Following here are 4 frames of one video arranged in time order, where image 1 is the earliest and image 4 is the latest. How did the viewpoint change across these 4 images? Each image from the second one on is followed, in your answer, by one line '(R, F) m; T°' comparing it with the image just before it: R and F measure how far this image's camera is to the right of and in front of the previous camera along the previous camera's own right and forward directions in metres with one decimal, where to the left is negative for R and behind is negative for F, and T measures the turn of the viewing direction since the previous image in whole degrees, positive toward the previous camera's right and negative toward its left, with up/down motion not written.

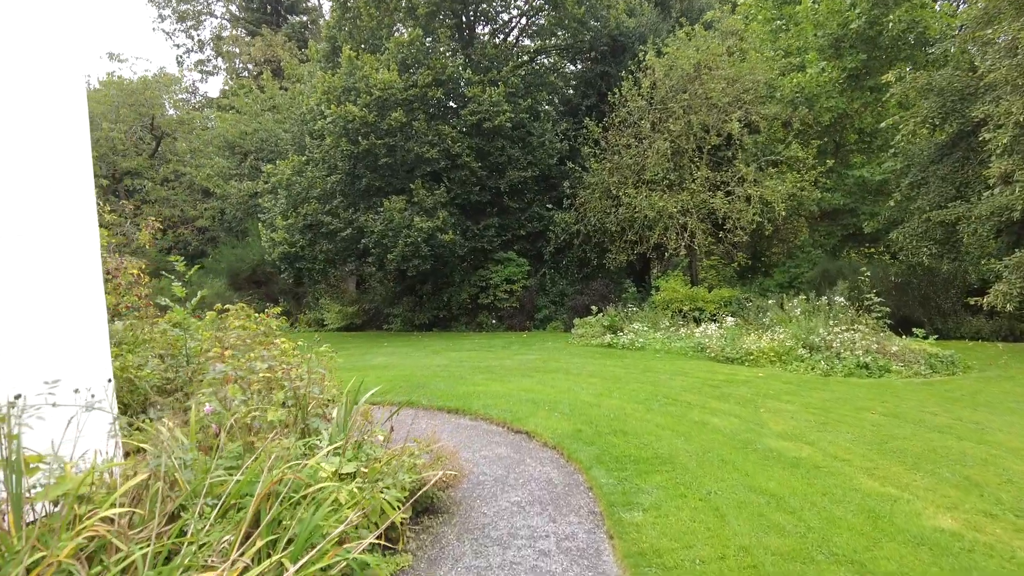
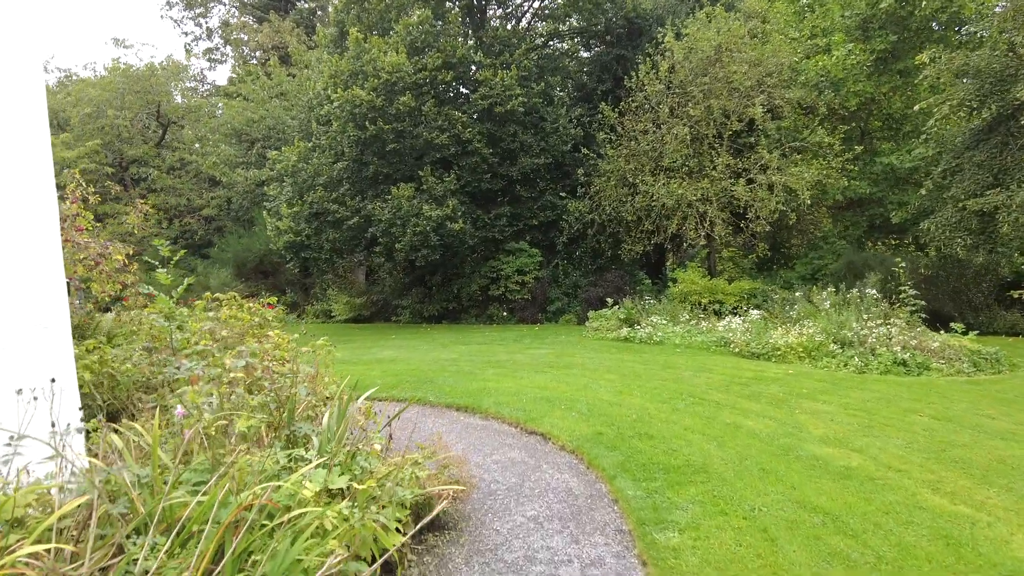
(0.0, +0.5) m; -1°
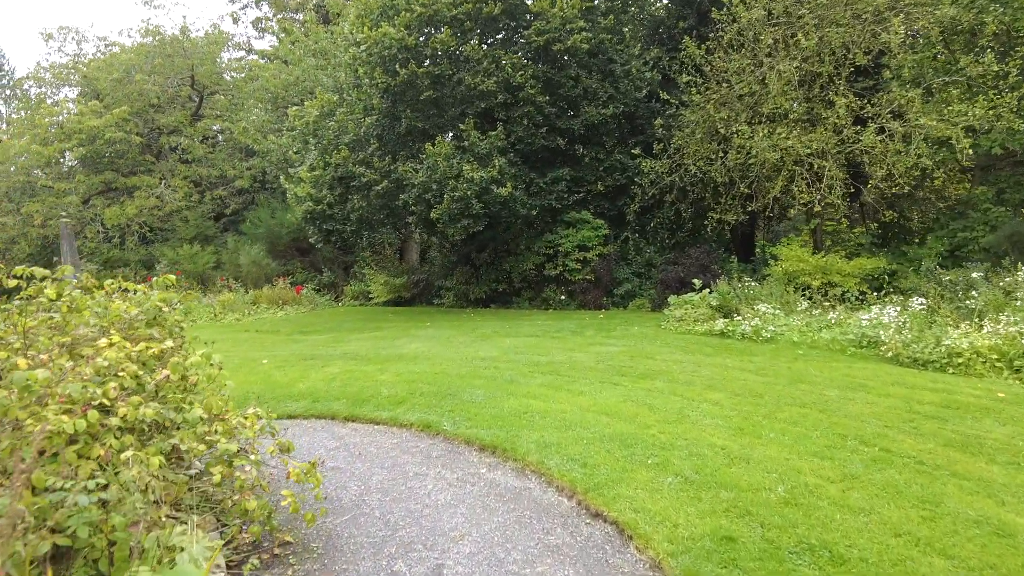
(+0.1, +2.5) m; -6°
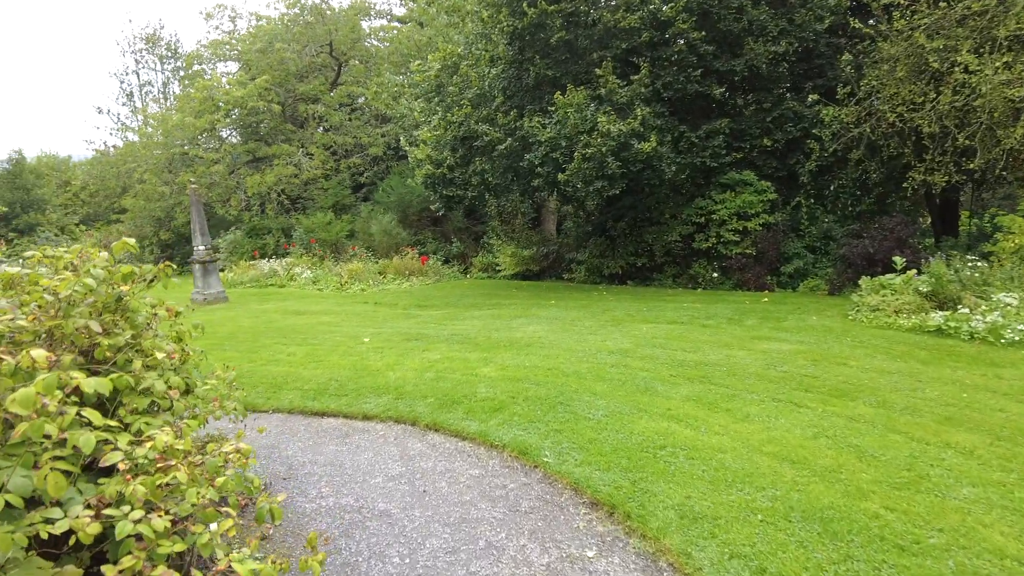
(0.0, +1.5) m; -12°
